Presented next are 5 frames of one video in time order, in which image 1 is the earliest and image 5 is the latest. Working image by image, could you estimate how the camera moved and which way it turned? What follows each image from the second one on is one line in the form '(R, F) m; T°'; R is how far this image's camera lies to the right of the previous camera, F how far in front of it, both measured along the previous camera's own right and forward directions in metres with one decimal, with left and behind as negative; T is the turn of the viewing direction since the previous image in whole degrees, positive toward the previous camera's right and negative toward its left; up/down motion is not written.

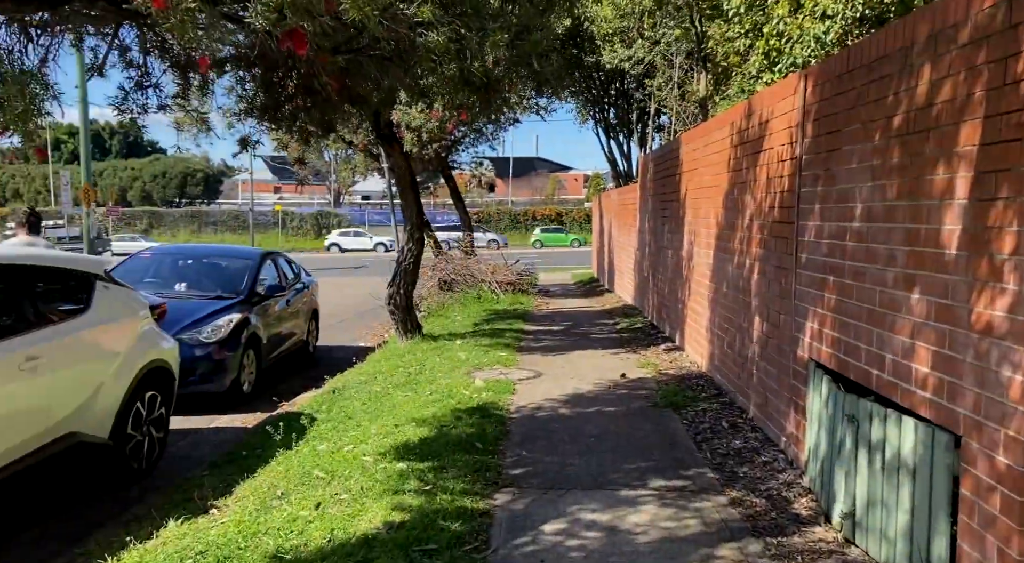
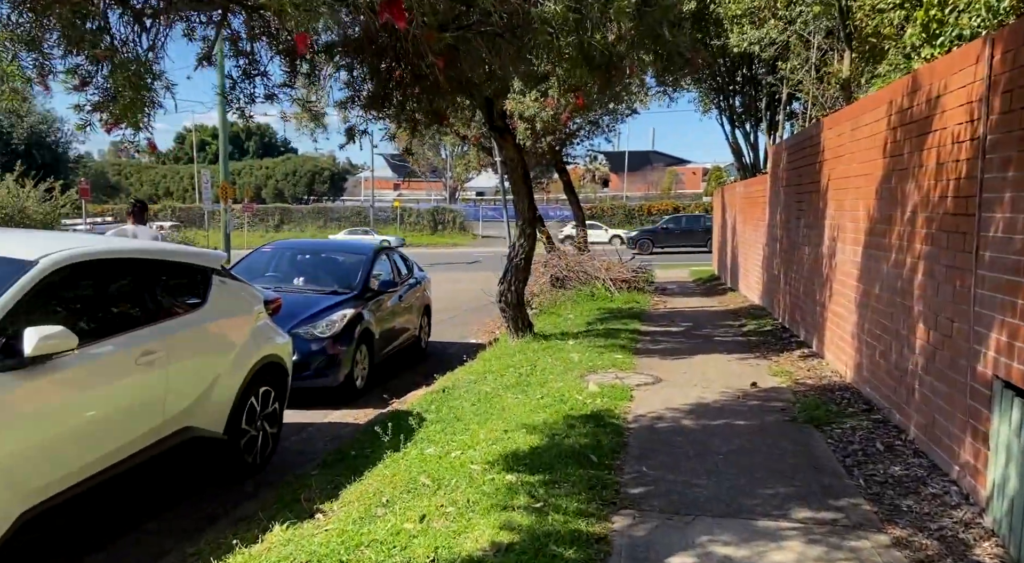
(-0.1, +0.5) m; -7°
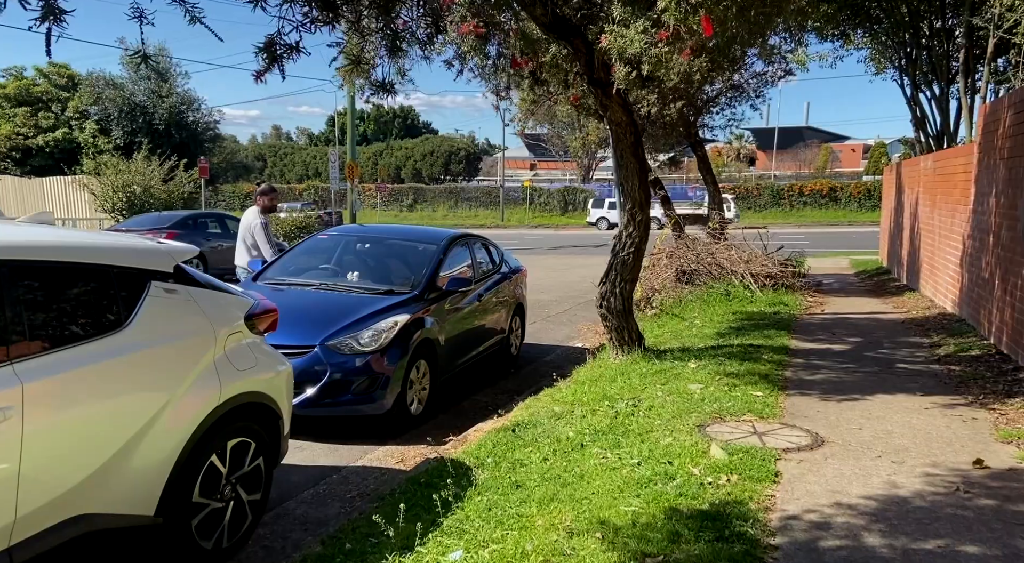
(+0.3, +2.5) m; -9°
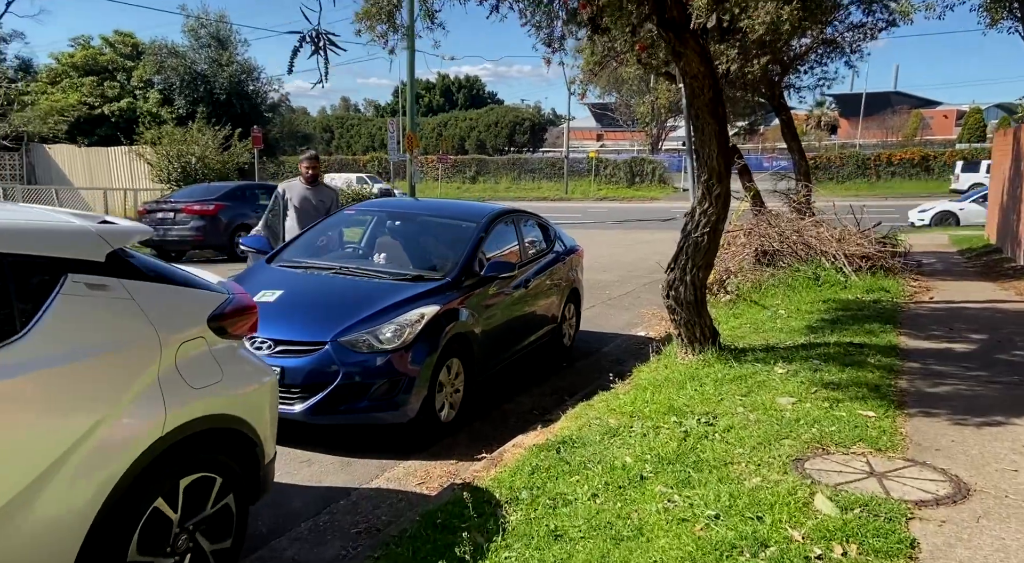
(+0.1, +1.3) m; -4°
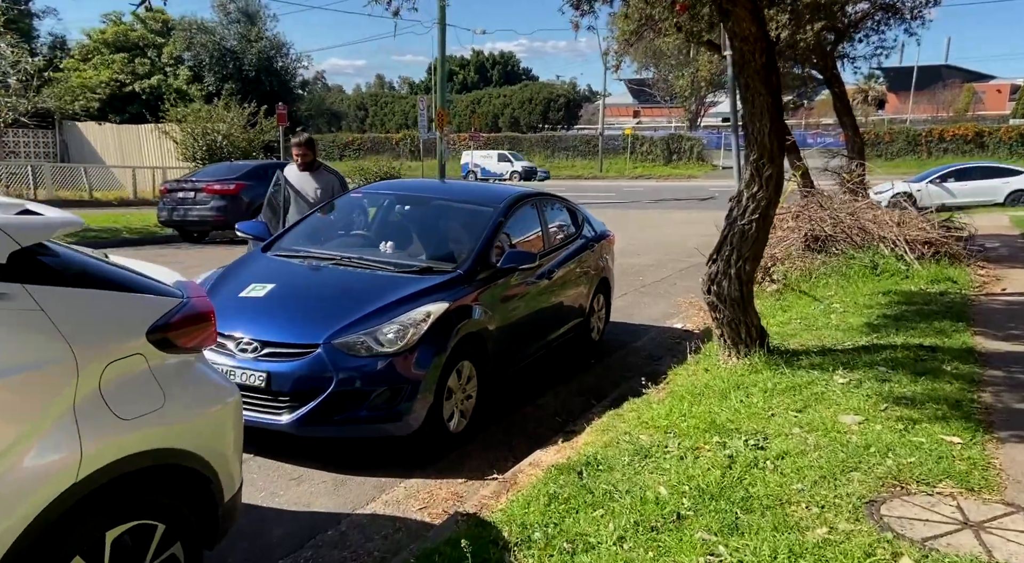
(+0.1, +0.8) m; -2°
